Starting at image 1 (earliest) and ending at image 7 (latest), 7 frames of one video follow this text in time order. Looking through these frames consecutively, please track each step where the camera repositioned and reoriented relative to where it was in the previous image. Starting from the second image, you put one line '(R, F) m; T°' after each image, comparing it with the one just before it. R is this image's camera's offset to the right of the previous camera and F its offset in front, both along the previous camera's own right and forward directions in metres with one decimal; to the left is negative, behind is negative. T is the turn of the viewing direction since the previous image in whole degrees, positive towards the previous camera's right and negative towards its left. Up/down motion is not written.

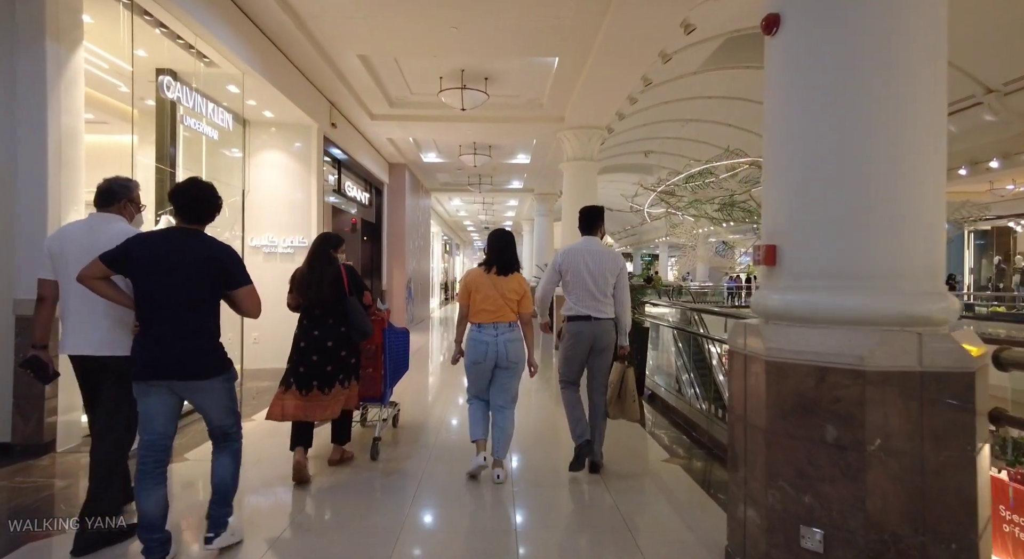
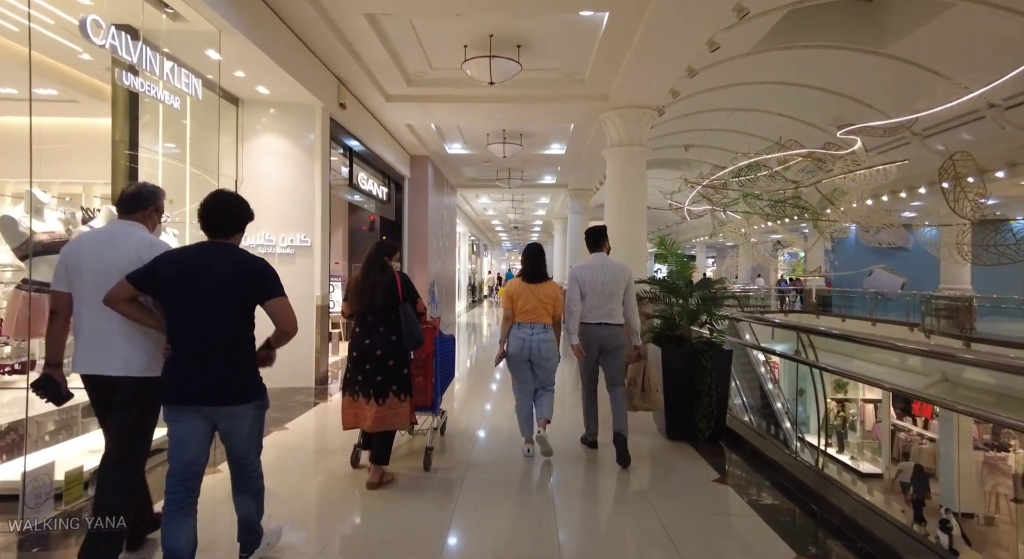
(-0.1, +1.0) m; -3°
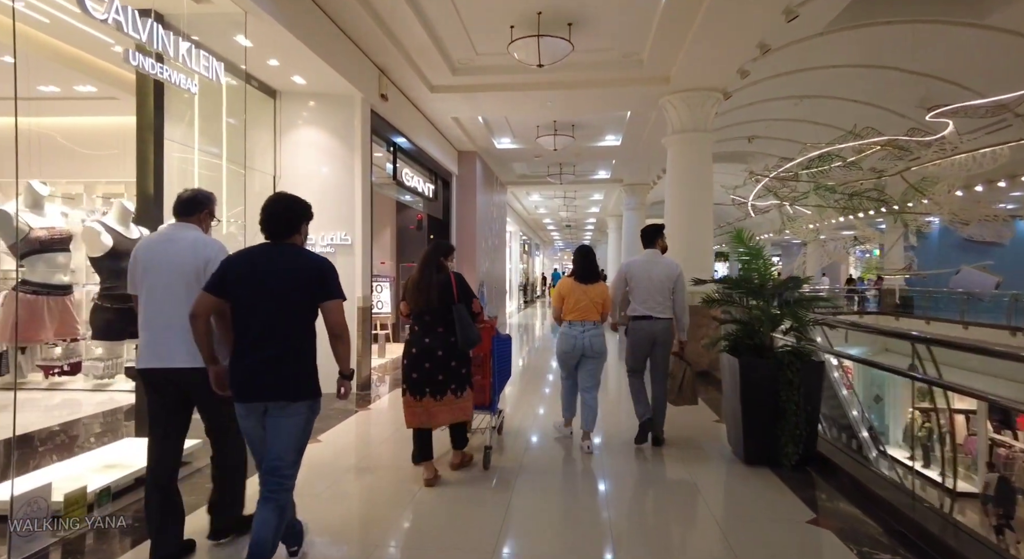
(0.0, +0.4) m; -5°
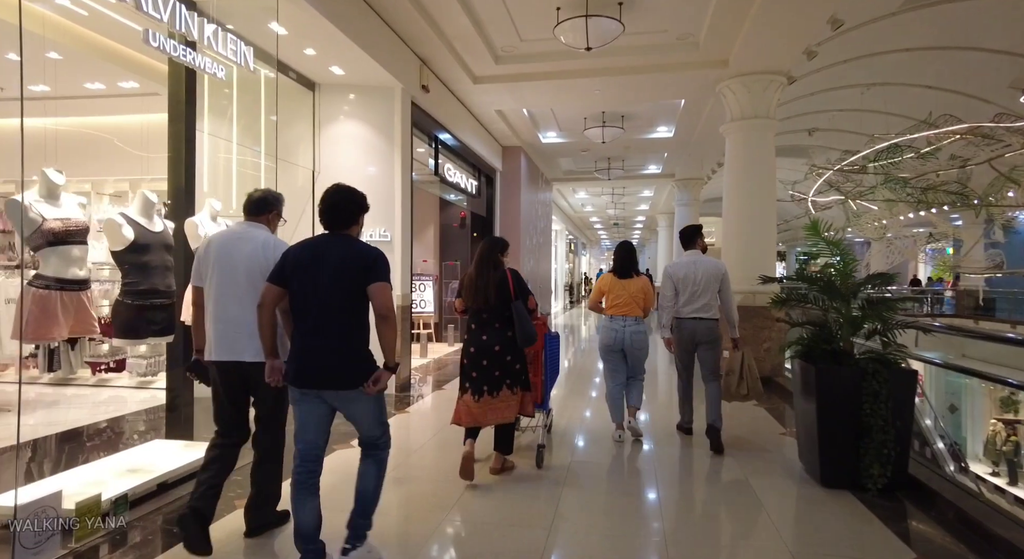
(0.0, +0.3) m; -5°
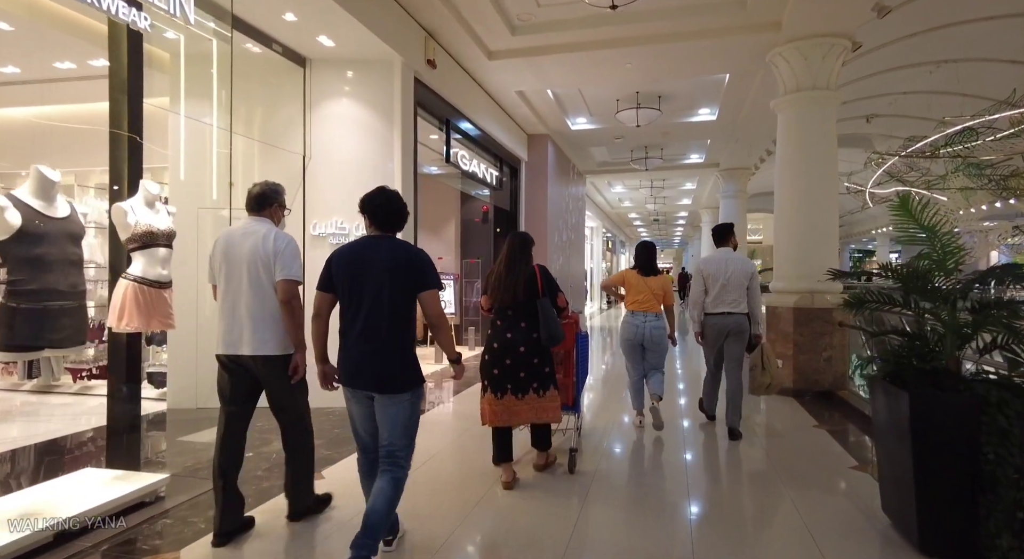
(+0.2, +0.7) m; -4°
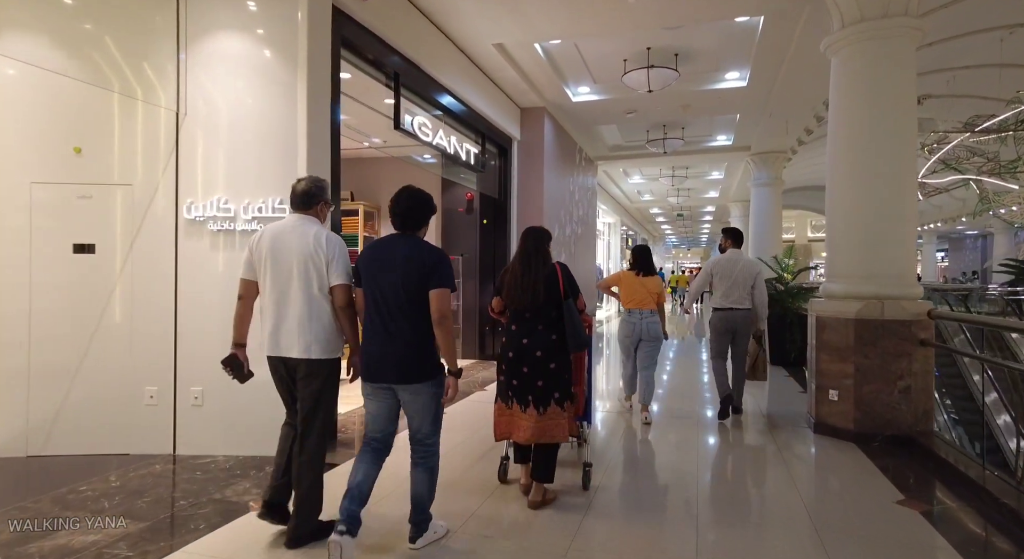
(+0.5, +1.3) m; -3°
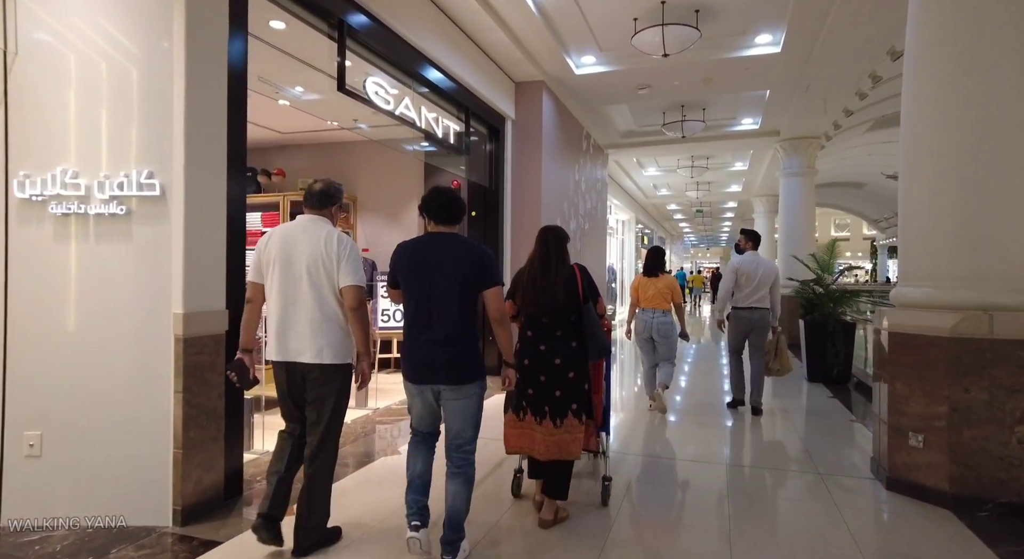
(+0.3, +1.0) m; -2°
